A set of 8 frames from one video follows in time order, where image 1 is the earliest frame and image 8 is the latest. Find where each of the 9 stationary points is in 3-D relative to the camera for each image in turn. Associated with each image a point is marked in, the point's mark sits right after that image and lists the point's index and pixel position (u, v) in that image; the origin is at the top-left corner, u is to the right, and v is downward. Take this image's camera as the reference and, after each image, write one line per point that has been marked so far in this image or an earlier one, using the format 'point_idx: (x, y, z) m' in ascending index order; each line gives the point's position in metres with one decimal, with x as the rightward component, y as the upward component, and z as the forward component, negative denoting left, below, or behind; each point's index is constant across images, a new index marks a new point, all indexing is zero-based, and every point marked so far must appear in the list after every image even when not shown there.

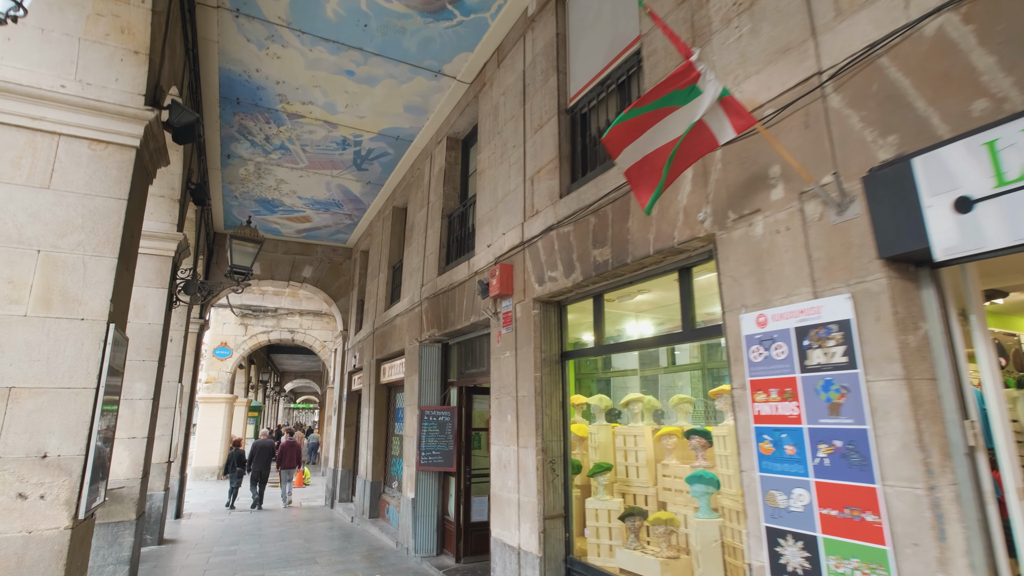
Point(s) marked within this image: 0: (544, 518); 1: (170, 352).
0: (+0.3, -1.8, +4.2) m
1: (-5.3, -1.0, +8.5) m
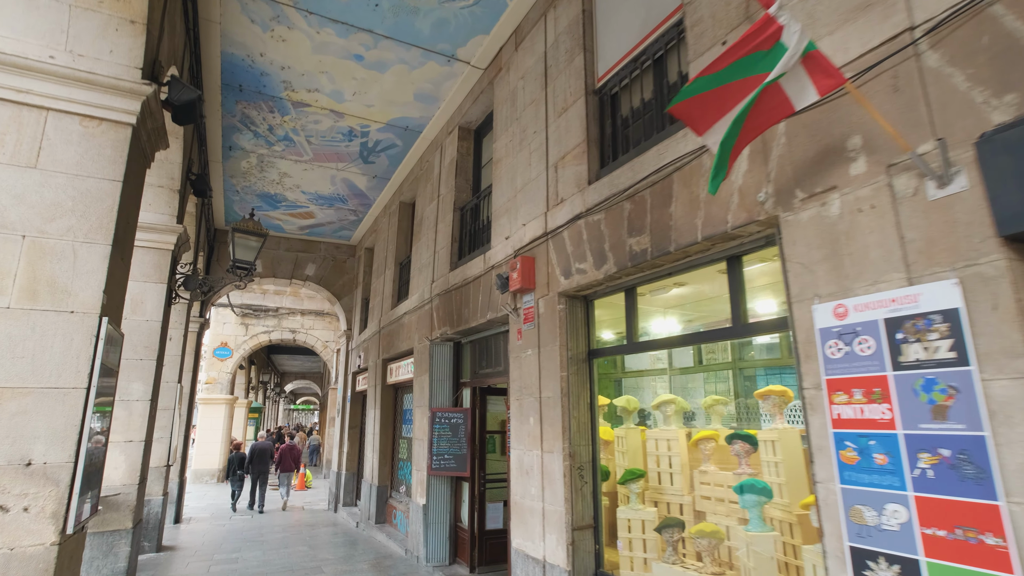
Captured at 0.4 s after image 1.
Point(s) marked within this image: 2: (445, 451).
0: (+0.4, -1.7, +3.9) m
1: (-5.1, -0.9, +8.1) m
2: (-0.8, -1.8, +6.1) m
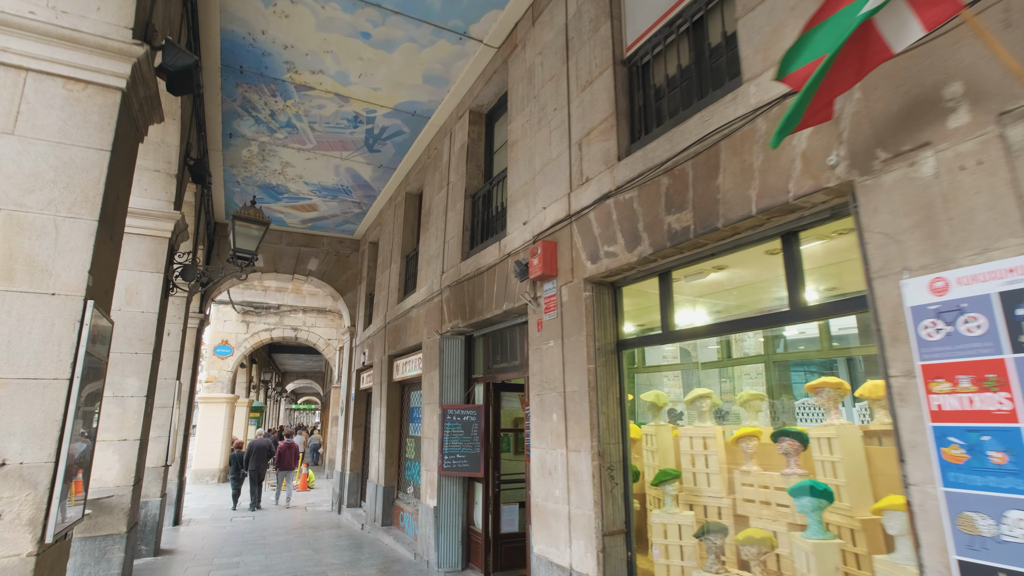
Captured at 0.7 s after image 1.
0: (+0.6, -1.6, +3.6) m
1: (-5.0, -0.8, +7.8) m
2: (-0.6, -1.7, +5.8) m
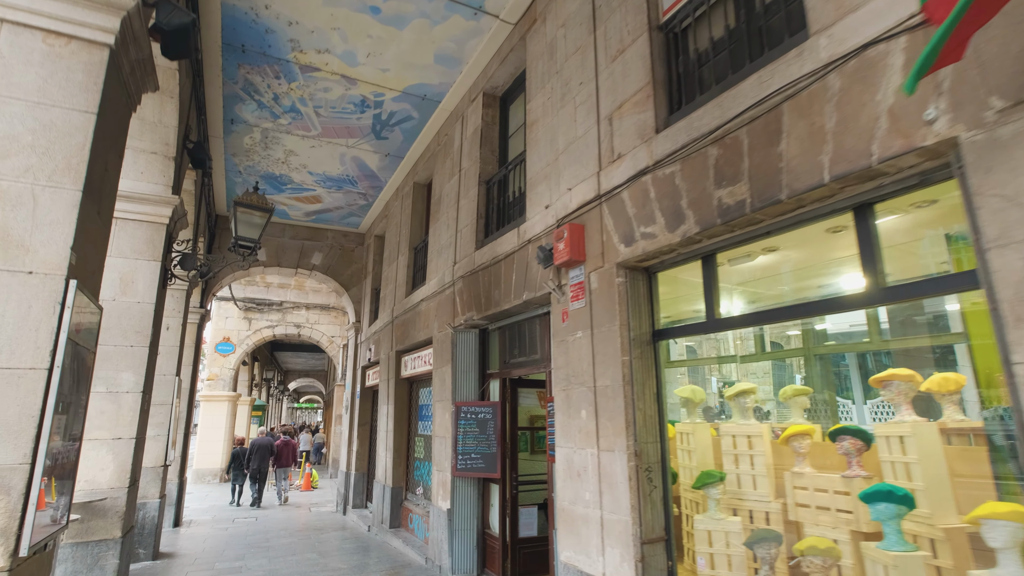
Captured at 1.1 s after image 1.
0: (+0.8, -1.5, +3.3) m
1: (-4.8, -0.7, +7.5) m
2: (-0.4, -1.6, +5.5) m
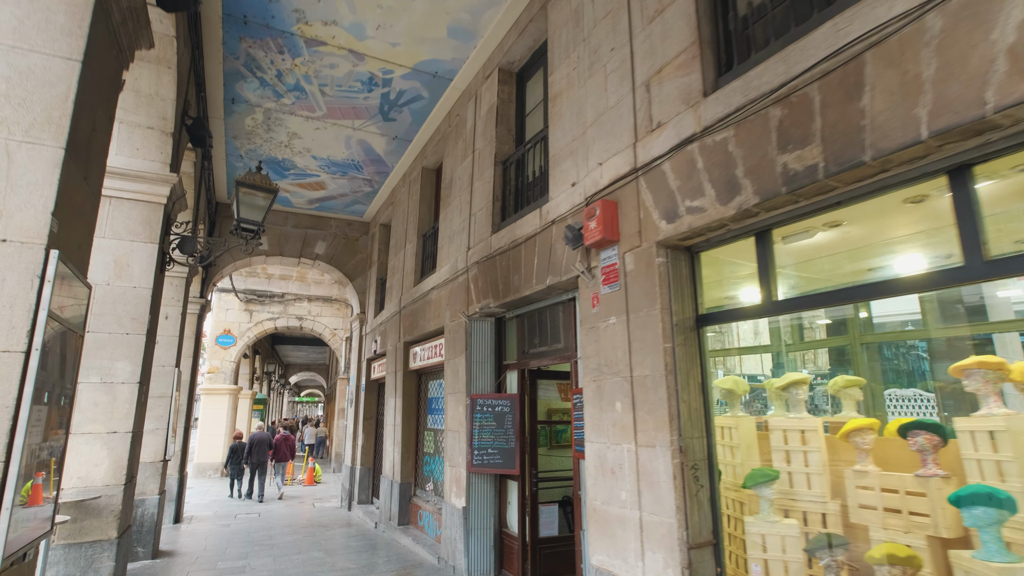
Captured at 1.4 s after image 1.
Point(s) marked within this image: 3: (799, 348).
0: (+1.0, -1.4, +3.0) m
1: (-4.6, -0.6, +7.2) m
2: (-0.2, -1.5, +5.2) m
3: (+1.5, -0.3, +2.9) m
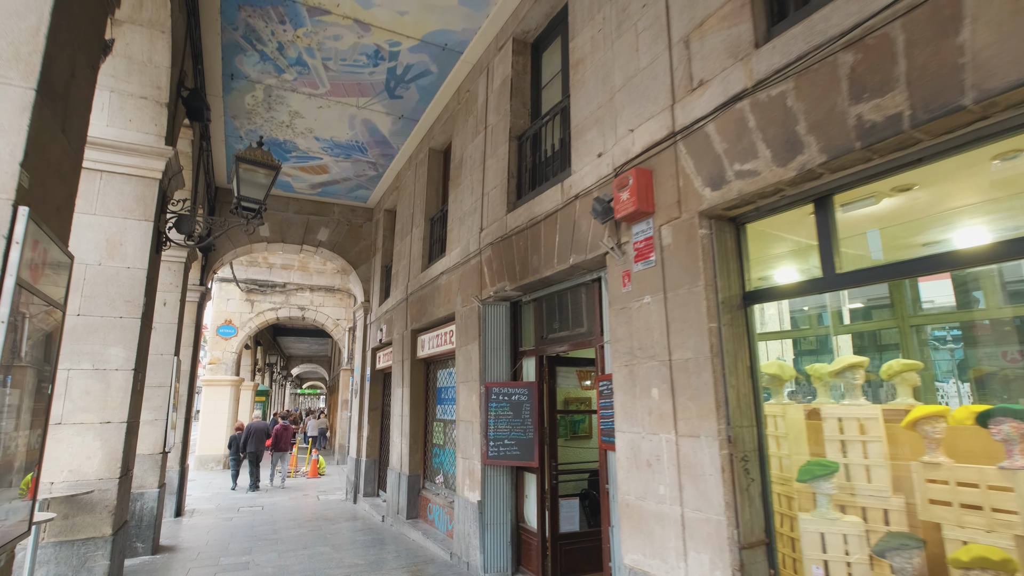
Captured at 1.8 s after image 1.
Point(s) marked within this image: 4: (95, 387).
0: (+1.1, -1.3, +2.7) m
1: (-4.4, -0.4, +6.9) m
2: (-0.1, -1.3, +4.9) m
3: (+1.6, -0.2, +2.6) m
4: (-3.1, -0.7, +4.1) m
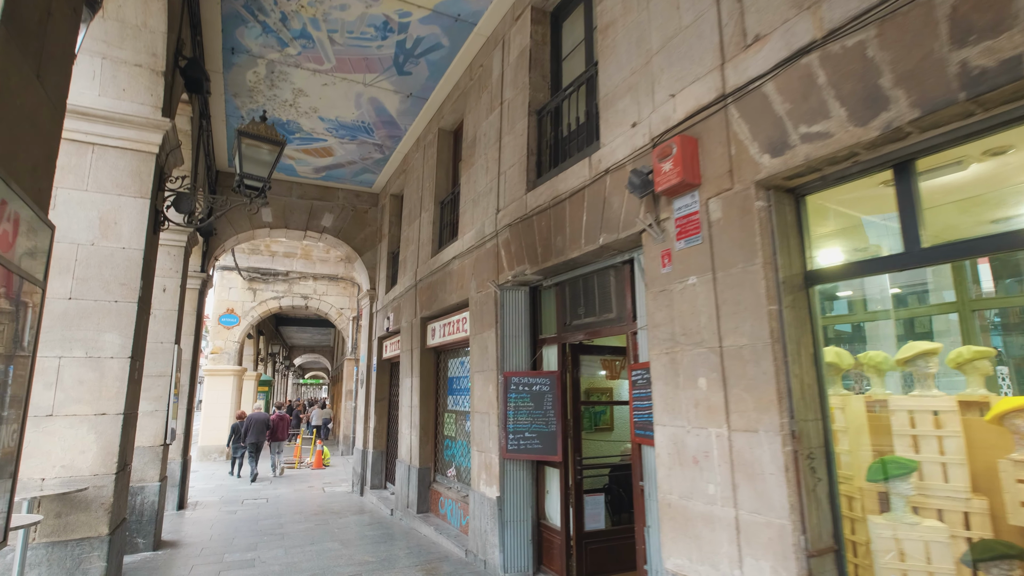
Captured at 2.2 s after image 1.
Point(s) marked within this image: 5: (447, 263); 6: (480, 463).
0: (+1.3, -1.2, +2.4) m
1: (-4.2, -0.2, +6.6) m
2: (+0.1, -1.2, +4.6) m
3: (+1.8, -0.1, +2.2) m
4: (-3.0, -0.6, +3.8) m
5: (-0.8, +0.3, +6.7) m
6: (-0.3, -1.7, +5.4) m
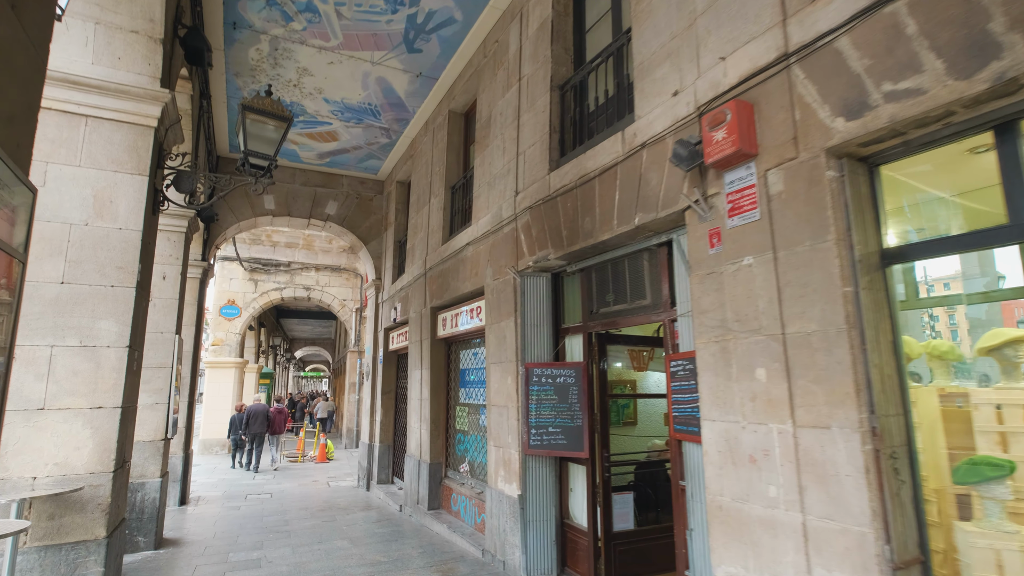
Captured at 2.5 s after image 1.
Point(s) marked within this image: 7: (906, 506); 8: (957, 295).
0: (+1.5, -1.1, +2.1) m
1: (-4.1, -0.1, +6.3) m
2: (+0.3, -1.1, +4.3) m
3: (+2.0, 0.0, +2.0) m
4: (-2.8, -0.5, +3.5) m
5: (-0.6, +0.4, +6.4) m
6: (-0.1, -1.6, +5.1) m
7: (+1.6, -0.9, +2.2) m
8: (+1.9, 0.0, +2.2) m
